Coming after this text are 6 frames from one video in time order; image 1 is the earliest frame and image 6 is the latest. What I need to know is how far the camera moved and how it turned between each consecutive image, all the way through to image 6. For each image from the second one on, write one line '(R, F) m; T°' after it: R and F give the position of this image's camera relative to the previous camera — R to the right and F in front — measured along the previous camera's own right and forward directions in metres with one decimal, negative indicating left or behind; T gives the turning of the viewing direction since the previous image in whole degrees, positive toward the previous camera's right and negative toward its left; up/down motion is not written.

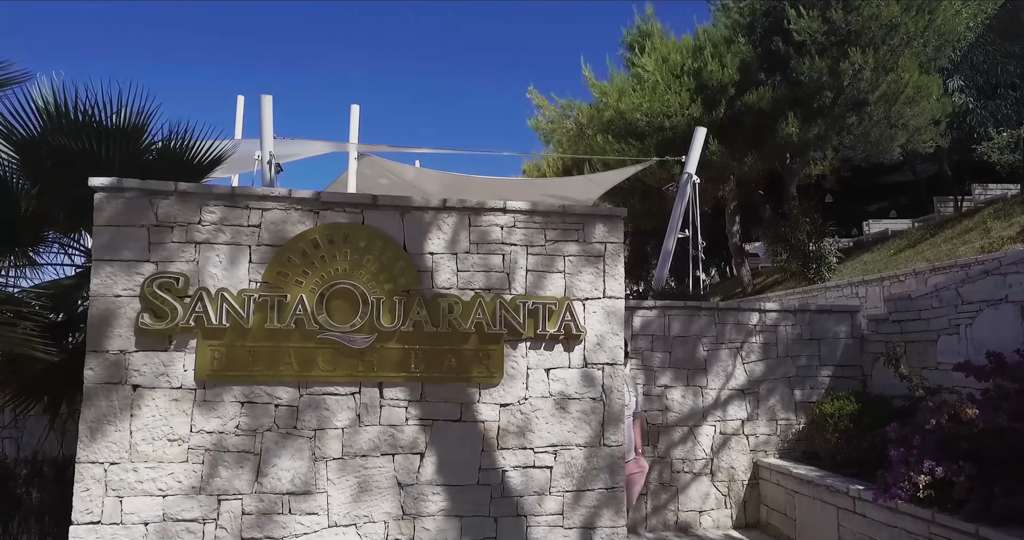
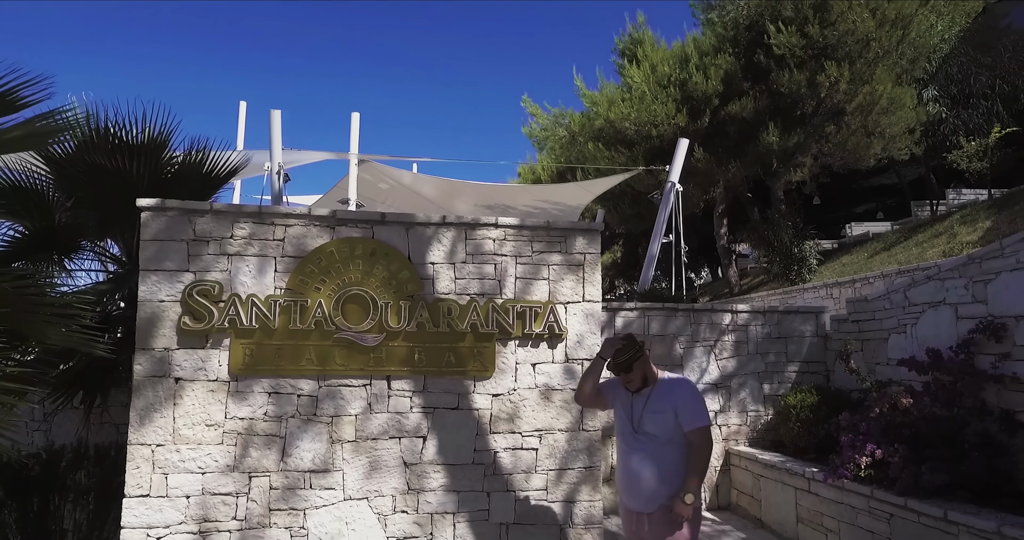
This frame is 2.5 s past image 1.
(0.0, -0.6) m; 0°
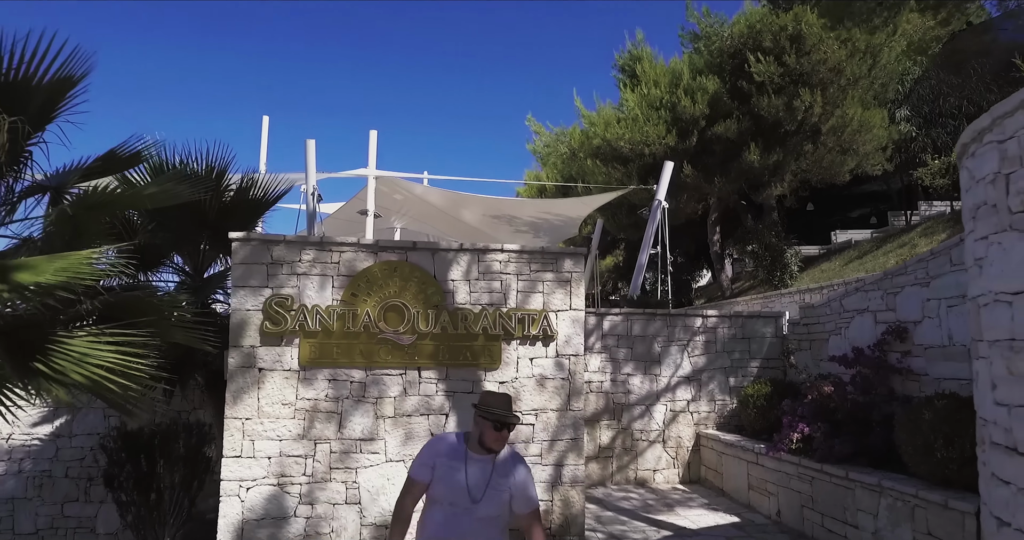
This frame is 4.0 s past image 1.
(0.0, -1.3) m; -1°
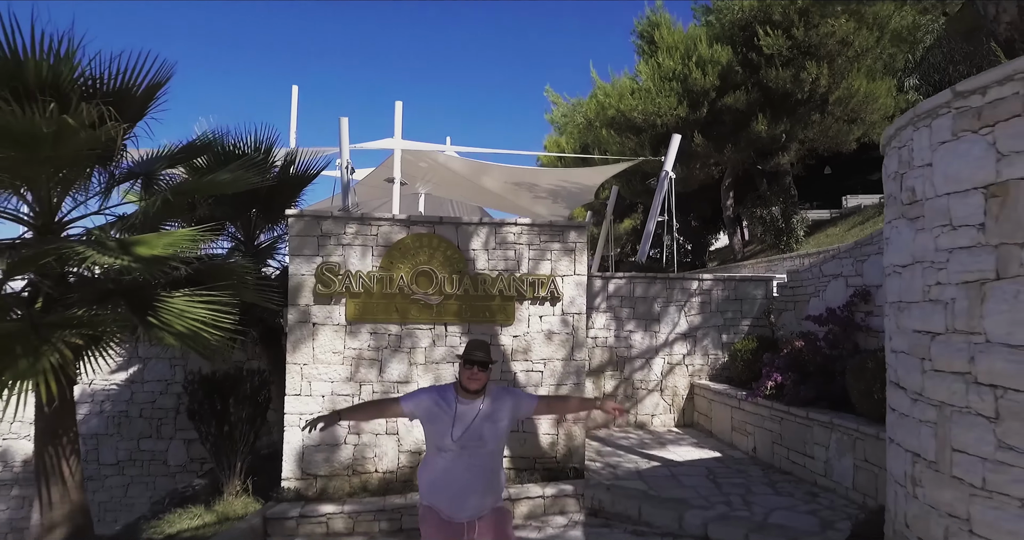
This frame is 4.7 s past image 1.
(+0.1, -1.0) m; -2°
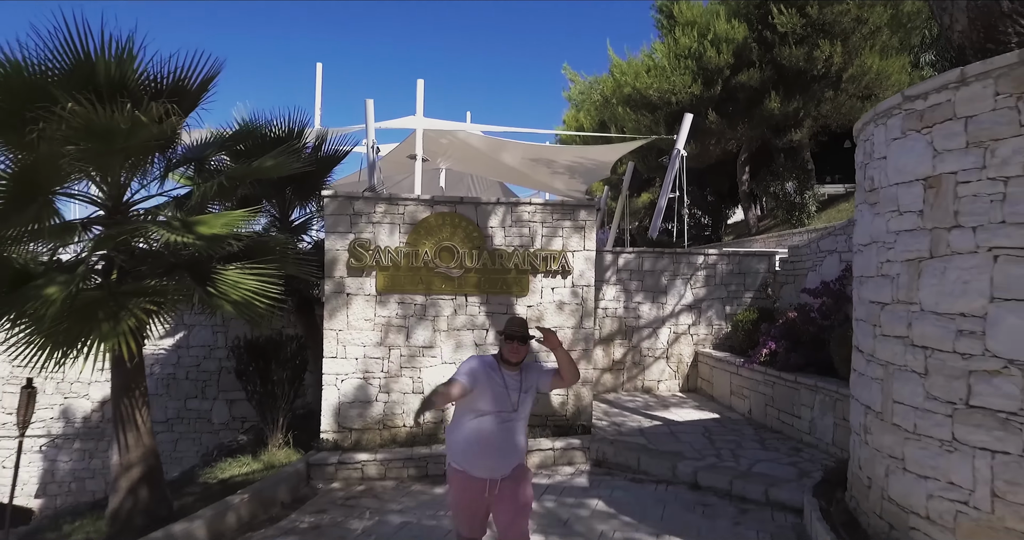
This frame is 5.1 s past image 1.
(+0.1, -0.7) m; -2°
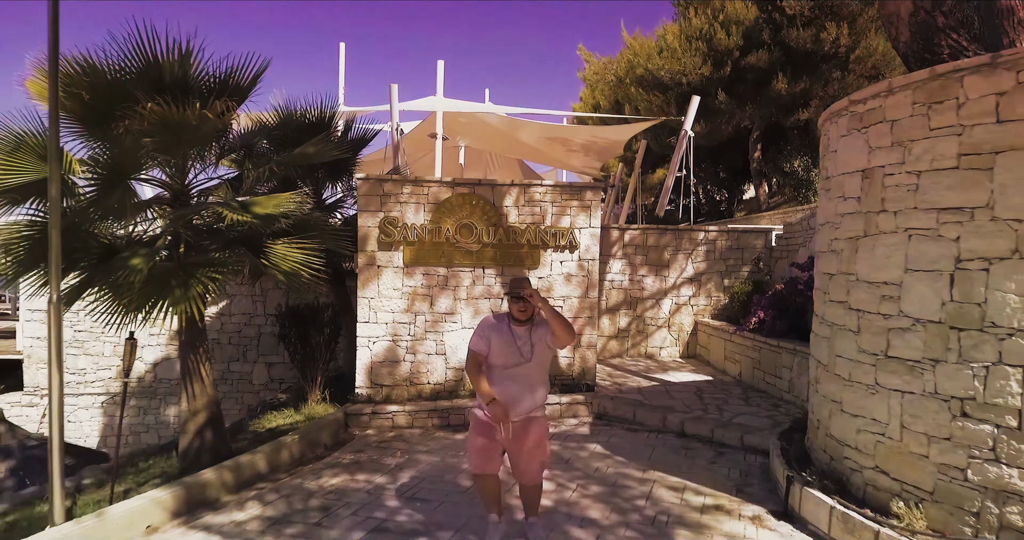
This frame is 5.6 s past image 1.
(+0.1, -0.9) m; -2°
